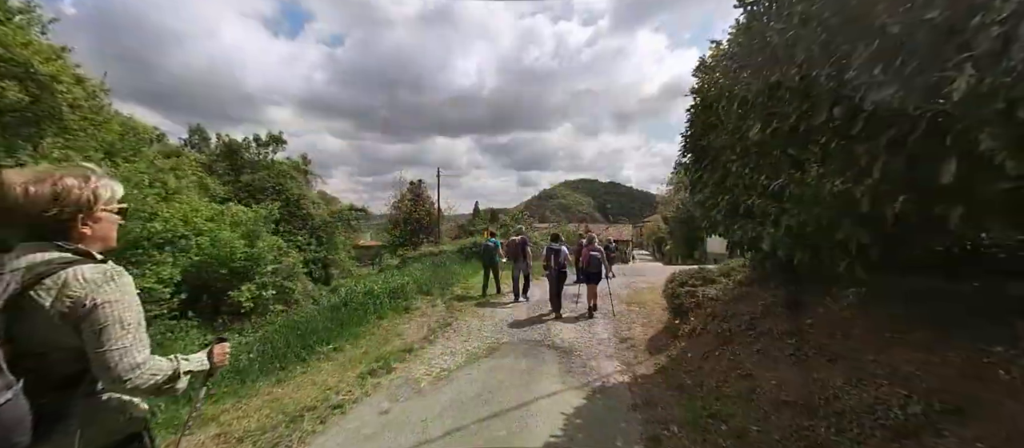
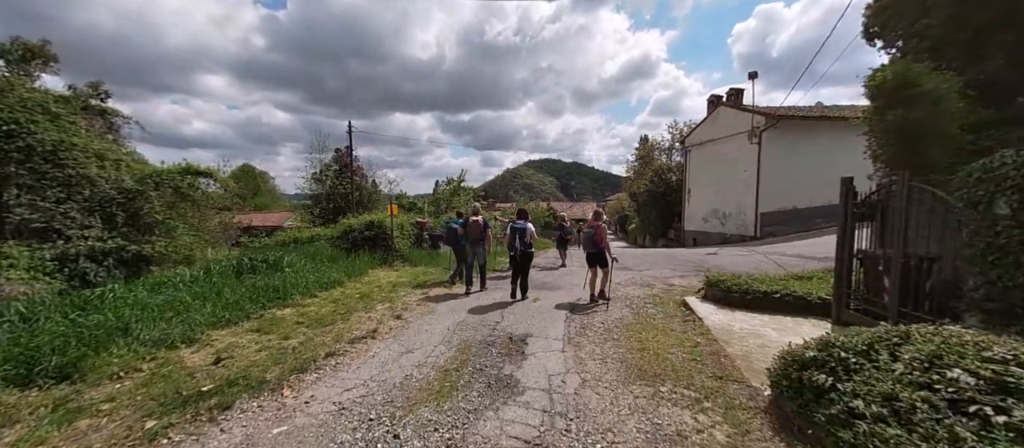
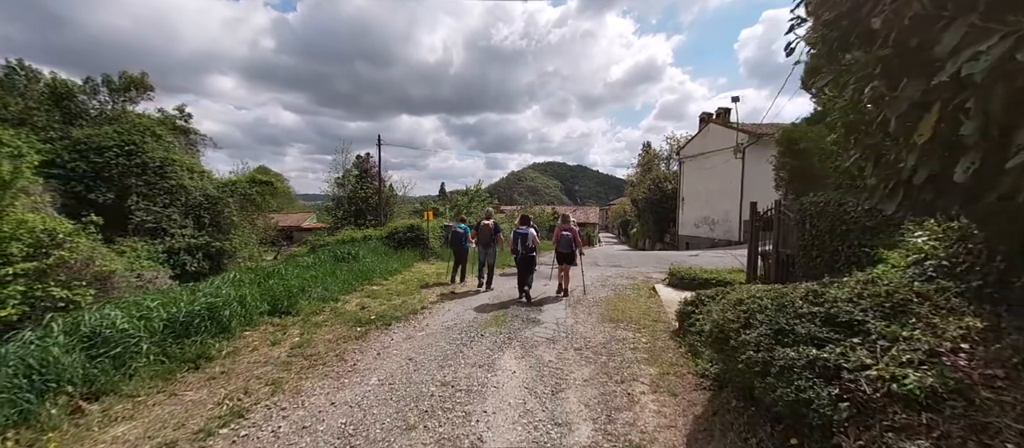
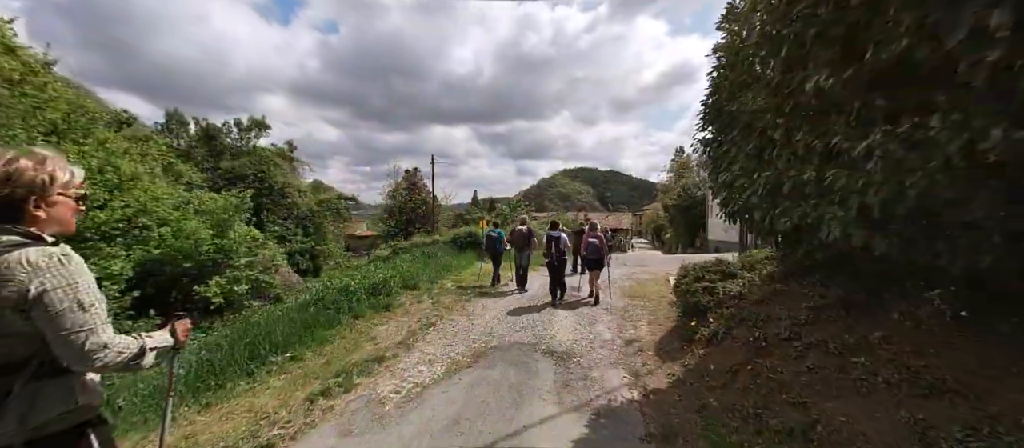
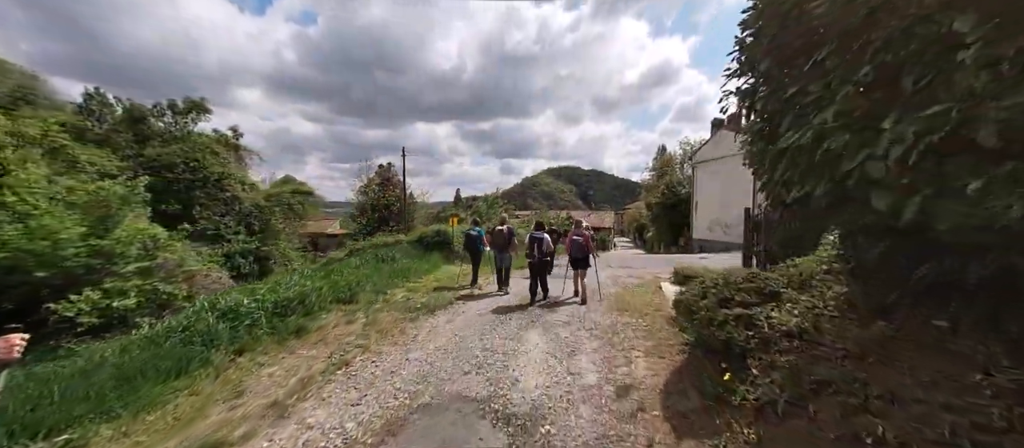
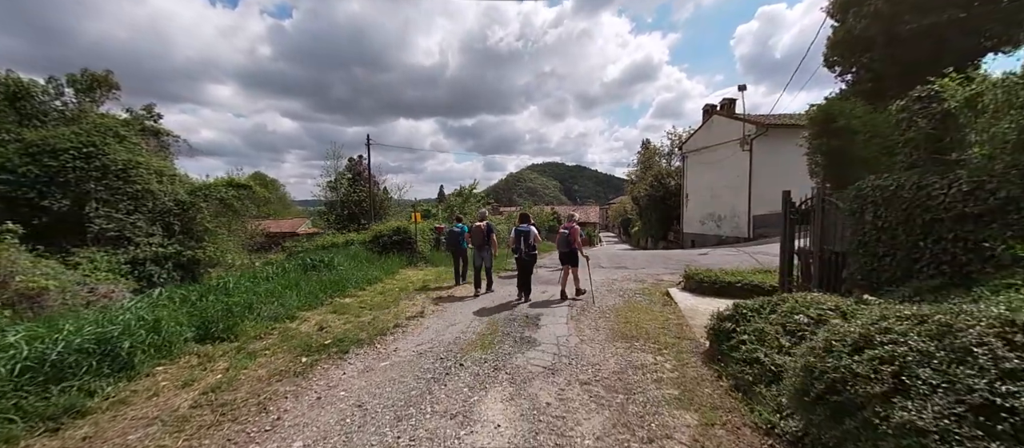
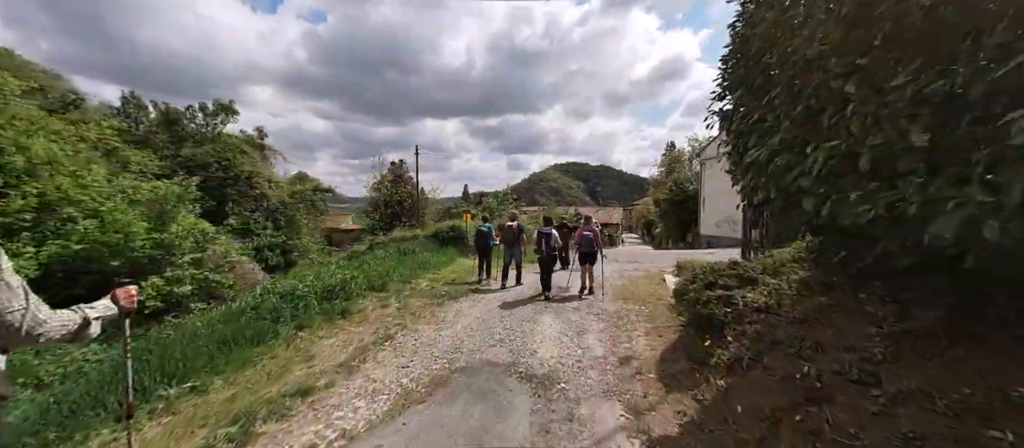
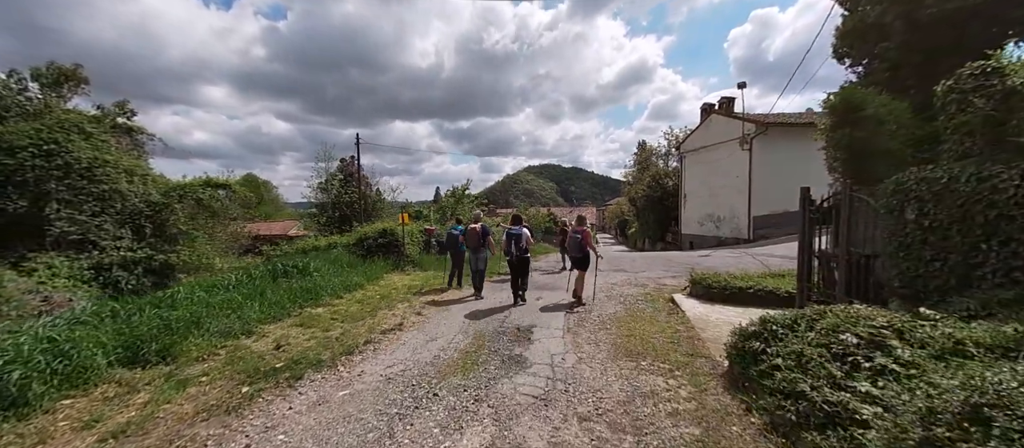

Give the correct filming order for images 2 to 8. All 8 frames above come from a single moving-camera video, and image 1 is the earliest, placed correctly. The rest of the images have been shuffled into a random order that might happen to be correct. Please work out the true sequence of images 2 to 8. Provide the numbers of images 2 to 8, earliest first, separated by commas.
4, 7, 5, 3, 6, 8, 2
